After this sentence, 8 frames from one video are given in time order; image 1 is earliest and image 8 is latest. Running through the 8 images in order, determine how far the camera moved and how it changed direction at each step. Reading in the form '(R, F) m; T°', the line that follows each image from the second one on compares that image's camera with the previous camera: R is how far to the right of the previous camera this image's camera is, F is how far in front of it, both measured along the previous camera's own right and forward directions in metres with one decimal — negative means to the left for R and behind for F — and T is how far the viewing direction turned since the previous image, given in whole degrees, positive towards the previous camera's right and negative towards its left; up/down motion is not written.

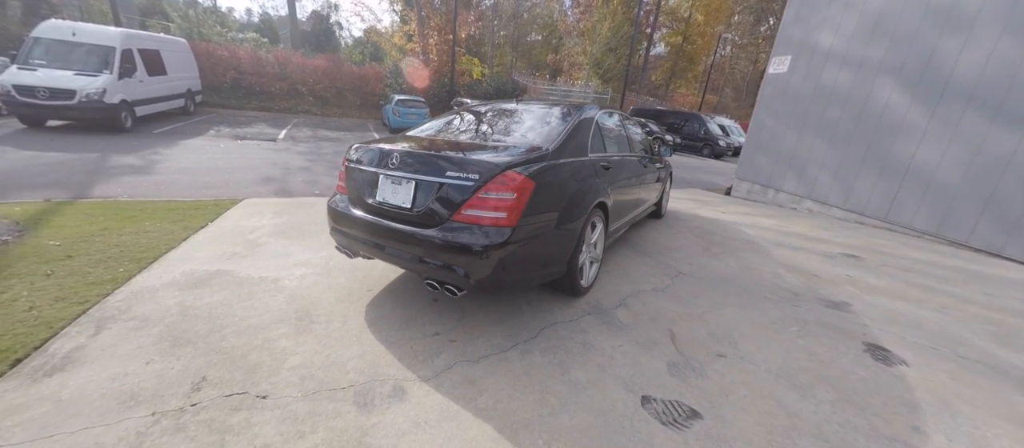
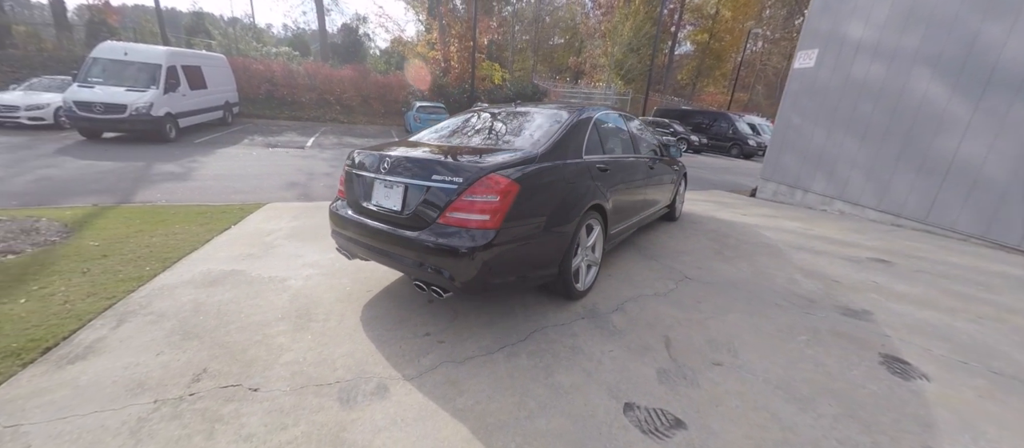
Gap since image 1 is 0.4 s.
(+0.3, 0.0) m; -4°
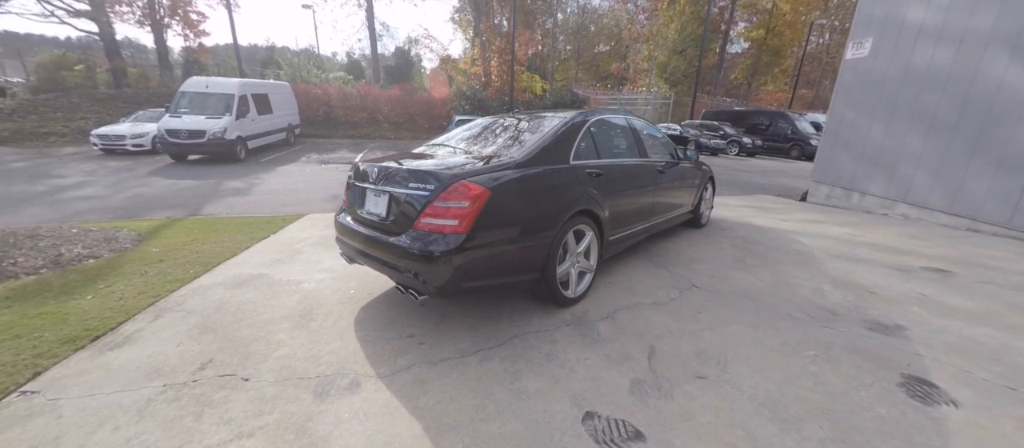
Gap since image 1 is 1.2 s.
(+0.5, 0.0) m; -8°
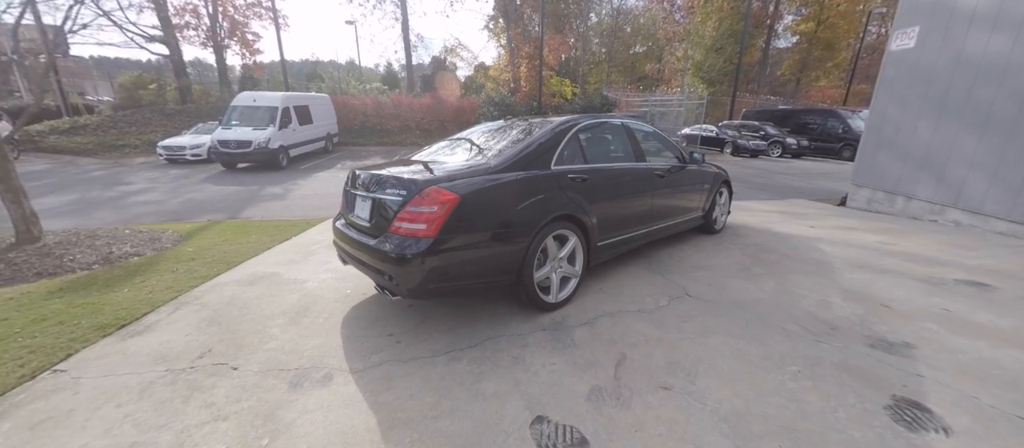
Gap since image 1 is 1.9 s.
(+0.5, 0.0) m; -6°
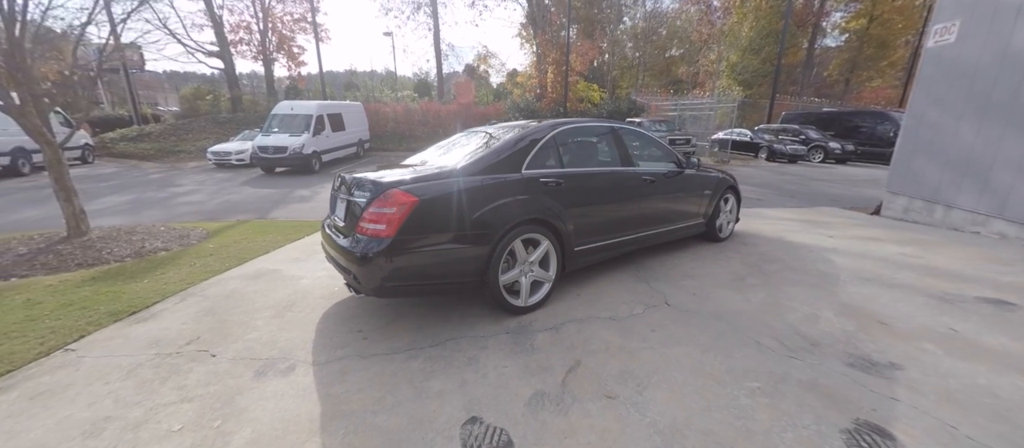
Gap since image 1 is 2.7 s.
(+0.5, 0.0) m; -6°
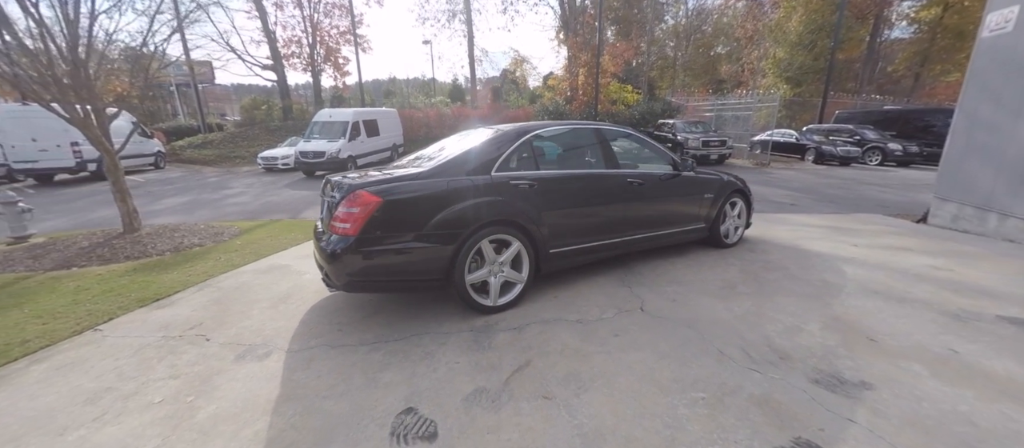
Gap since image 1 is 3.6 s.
(+0.6, 0.0) m; -7°
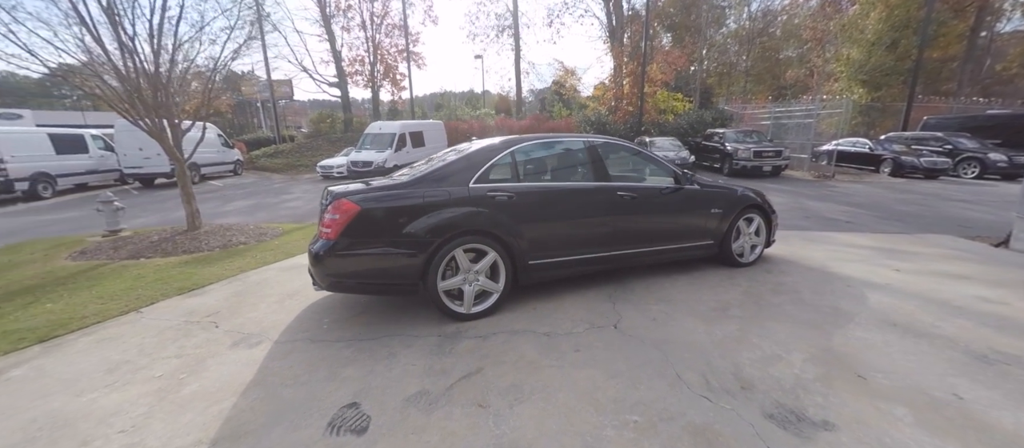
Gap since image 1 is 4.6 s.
(+0.7, 0.0) m; -9°
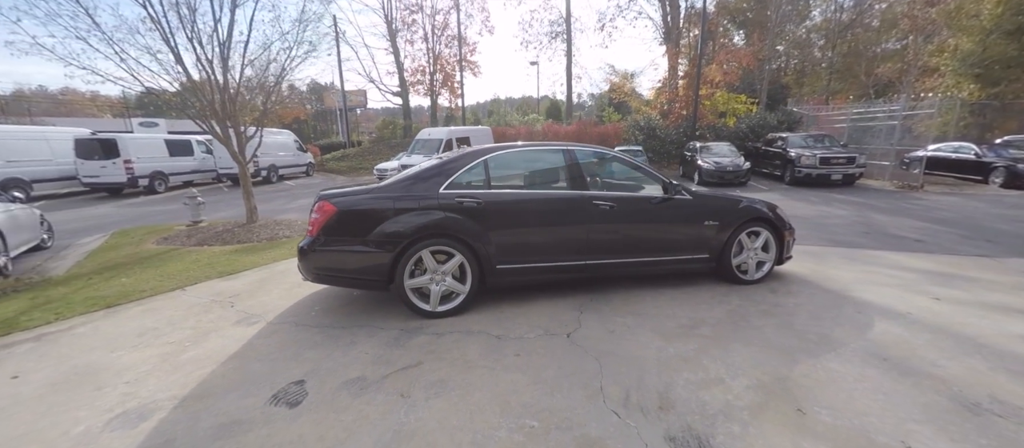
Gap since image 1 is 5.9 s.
(+0.8, 0.0) m; -10°
